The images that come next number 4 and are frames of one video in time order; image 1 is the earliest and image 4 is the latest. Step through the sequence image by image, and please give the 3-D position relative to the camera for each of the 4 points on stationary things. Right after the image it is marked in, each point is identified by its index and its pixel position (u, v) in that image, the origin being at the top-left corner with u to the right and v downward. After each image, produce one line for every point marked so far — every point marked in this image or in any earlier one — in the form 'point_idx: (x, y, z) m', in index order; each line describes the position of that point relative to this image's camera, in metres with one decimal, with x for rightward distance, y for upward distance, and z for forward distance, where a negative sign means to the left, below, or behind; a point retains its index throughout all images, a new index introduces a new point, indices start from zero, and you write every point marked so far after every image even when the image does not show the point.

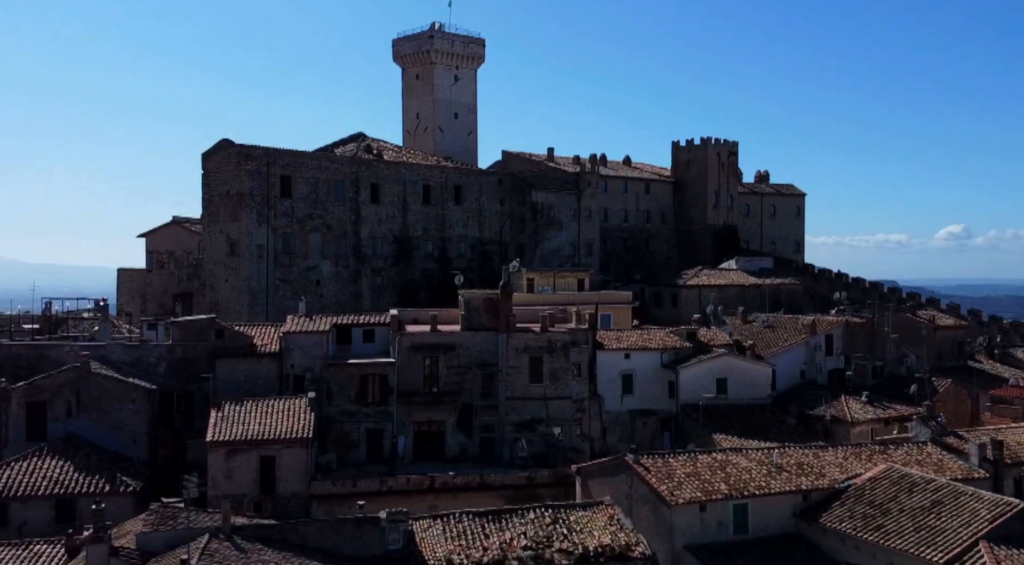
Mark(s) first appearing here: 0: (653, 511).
0: (+3.2, -5.1, +19.4) m
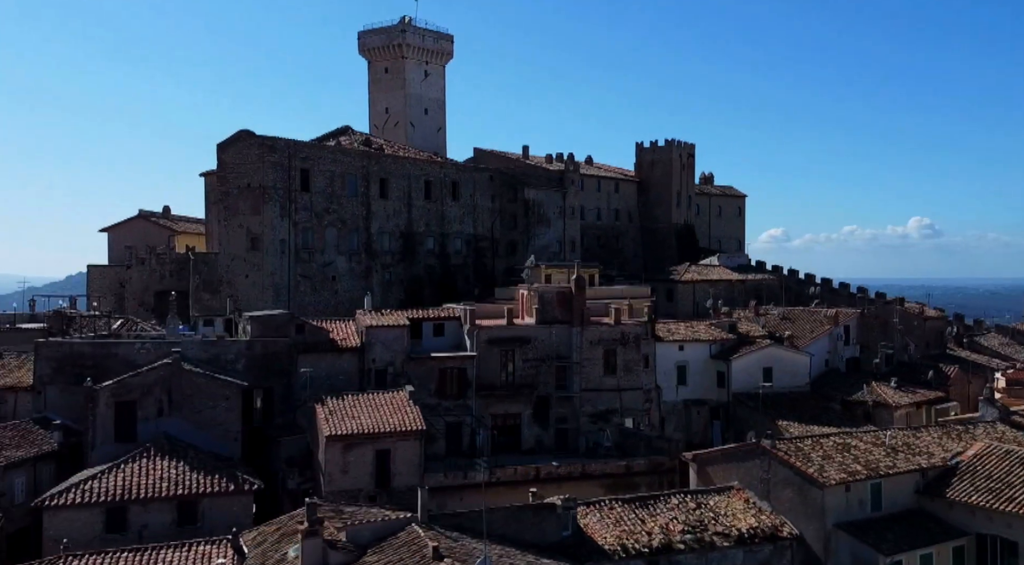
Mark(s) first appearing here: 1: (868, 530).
0: (+6.6, -4.9, +20.1) m
1: (+8.1, -5.6, +19.7) m
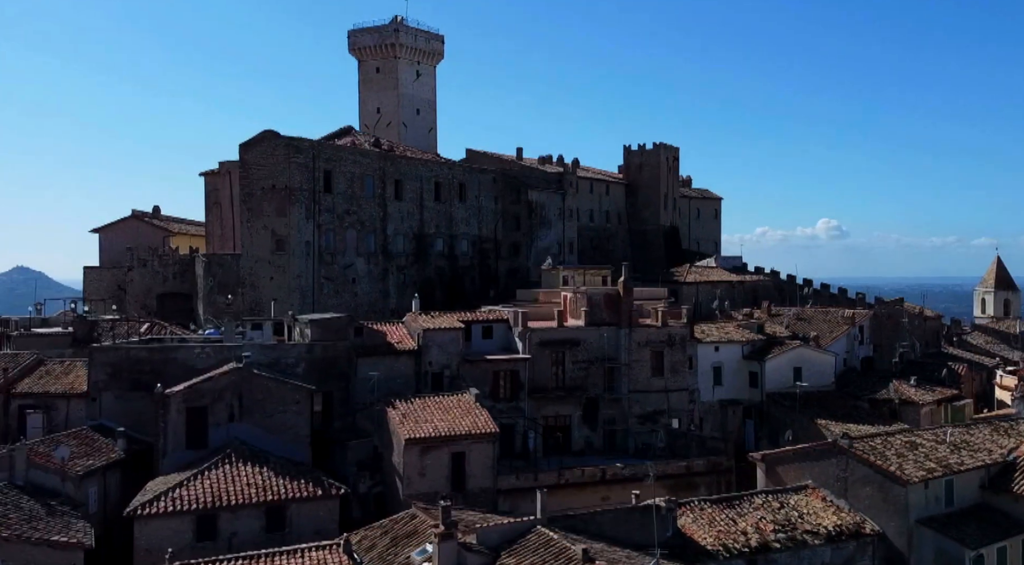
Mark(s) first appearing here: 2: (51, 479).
0: (+8.7, -5.0, +20.7) m
1: (+10.2, -5.7, +20.4) m
2: (-10.5, -4.5, +19.9) m
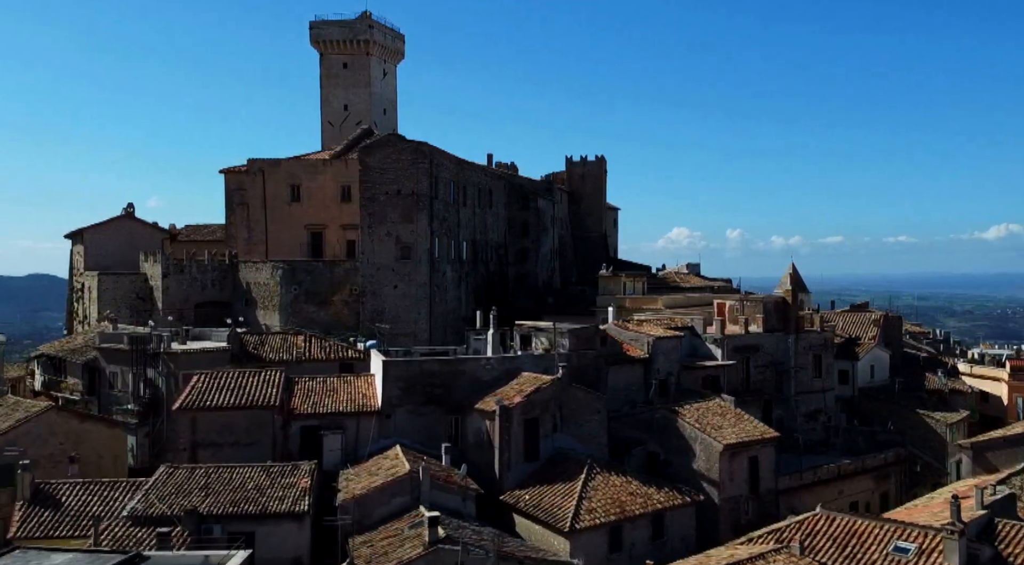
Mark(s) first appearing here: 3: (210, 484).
0: (+17.0, -5.4, +25.2) m
1: (+18.5, -6.1, +25.3) m
2: (-1.3, -4.8, +19.3) m
3: (-6.7, -4.5, +19.2) m
